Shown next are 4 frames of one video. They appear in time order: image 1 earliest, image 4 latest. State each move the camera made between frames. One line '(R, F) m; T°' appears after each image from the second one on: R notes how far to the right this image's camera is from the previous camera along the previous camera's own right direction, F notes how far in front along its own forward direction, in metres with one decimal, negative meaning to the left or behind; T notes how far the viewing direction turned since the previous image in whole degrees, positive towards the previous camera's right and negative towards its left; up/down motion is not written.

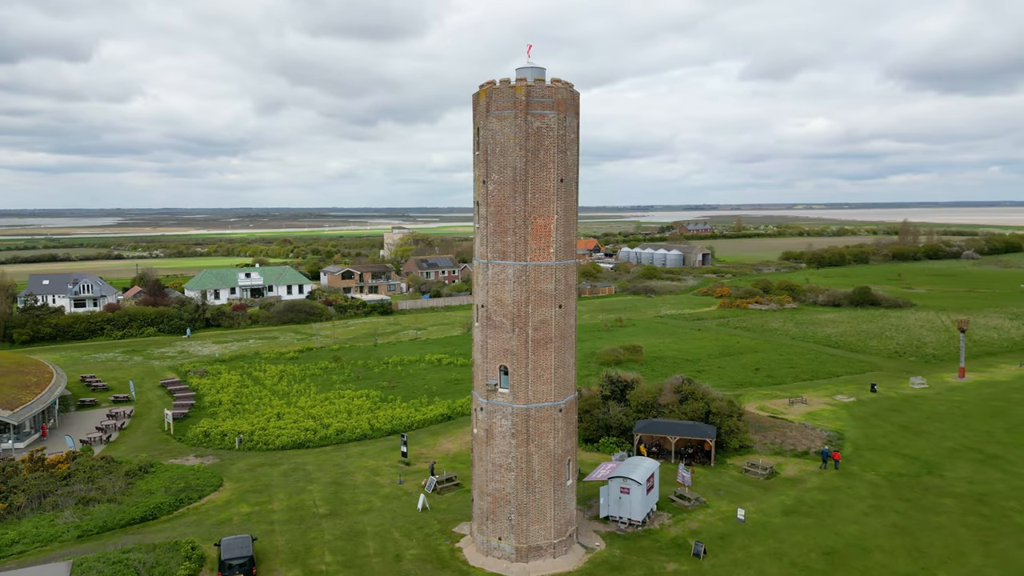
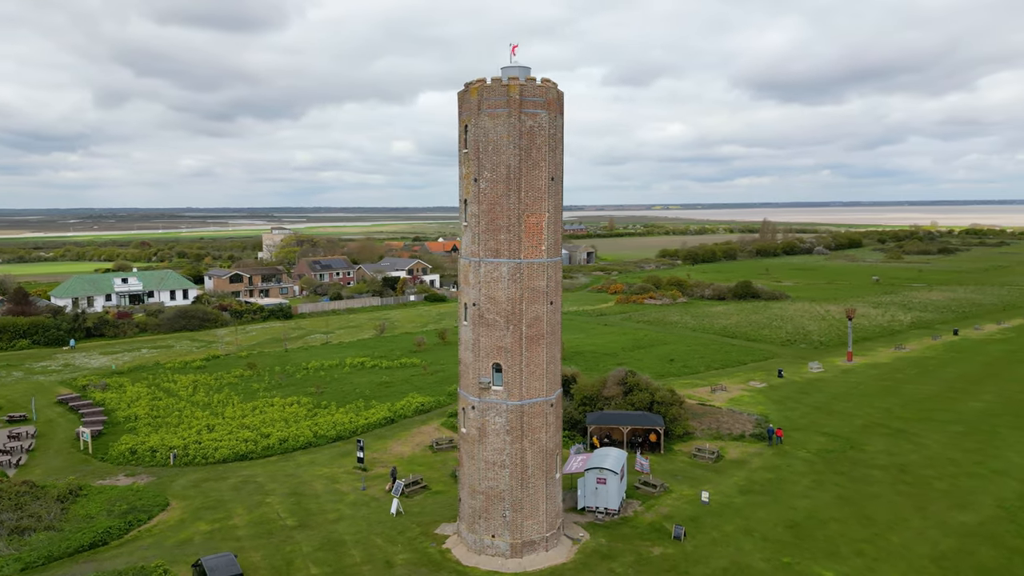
(-3.2, +0.2) m; +10°
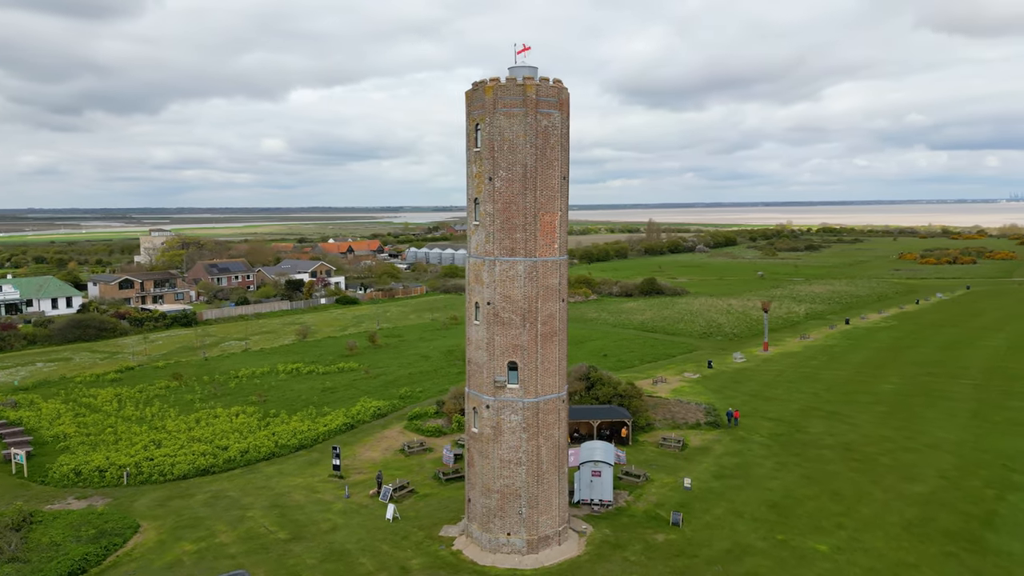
(-3.5, +0.2) m; +9°
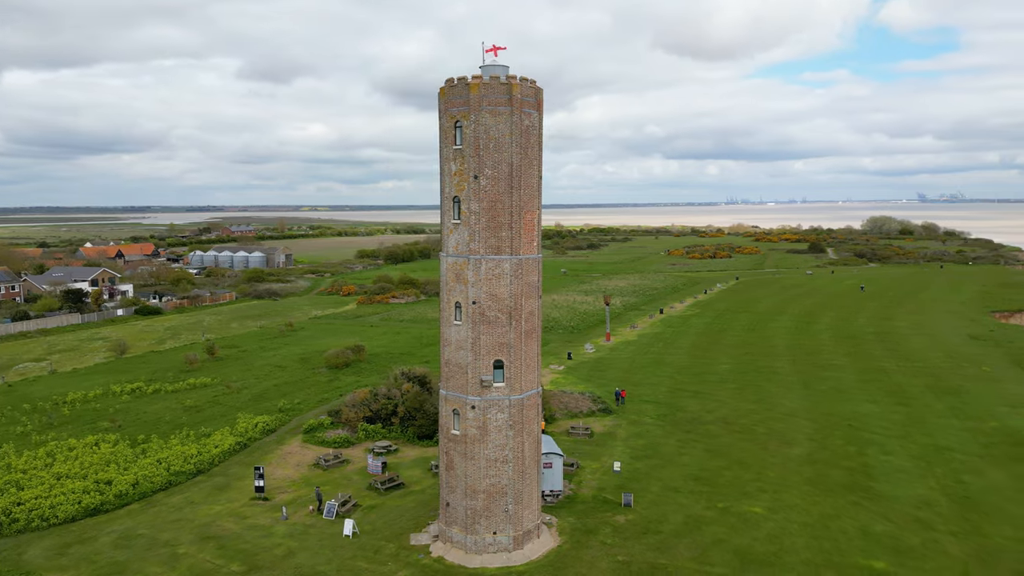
(-5.4, +0.7) m; +17°
